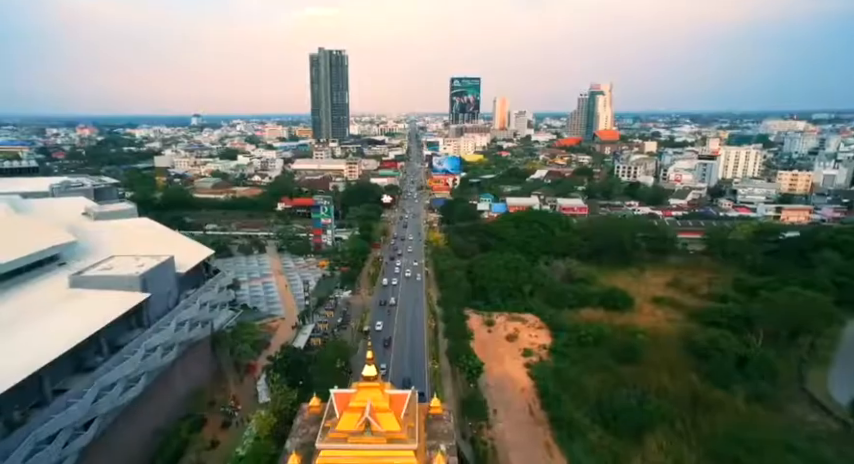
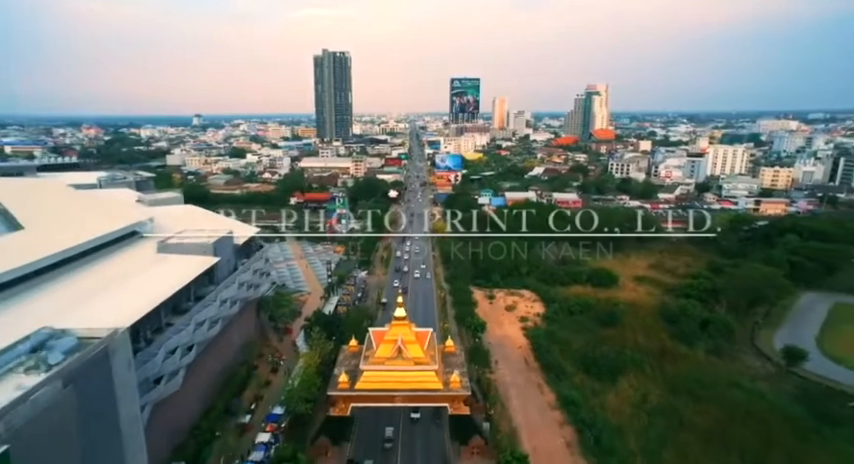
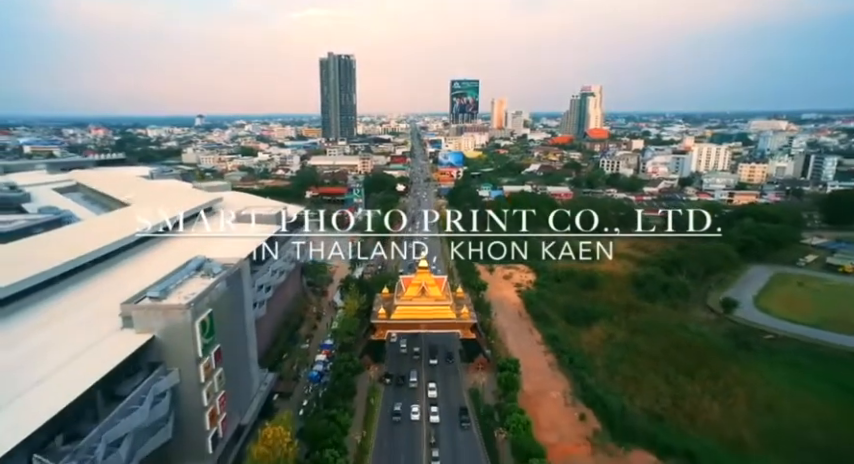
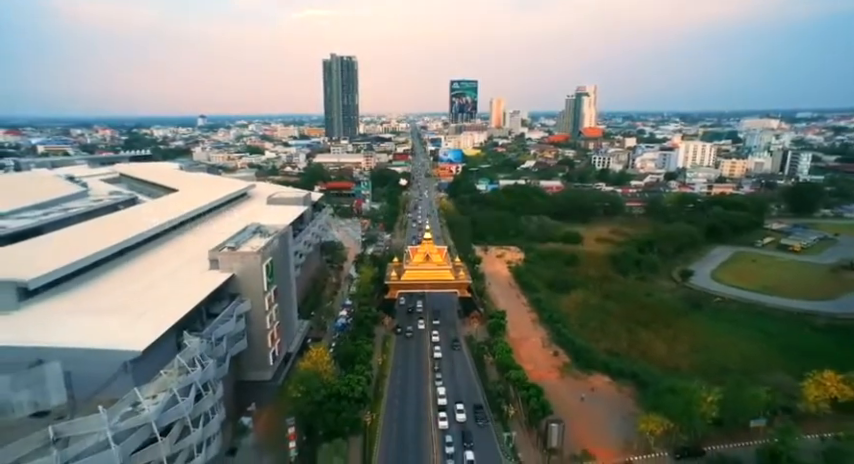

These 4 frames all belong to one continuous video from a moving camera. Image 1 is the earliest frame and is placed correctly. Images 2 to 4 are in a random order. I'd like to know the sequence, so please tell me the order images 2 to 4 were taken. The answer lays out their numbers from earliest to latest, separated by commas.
2, 3, 4
